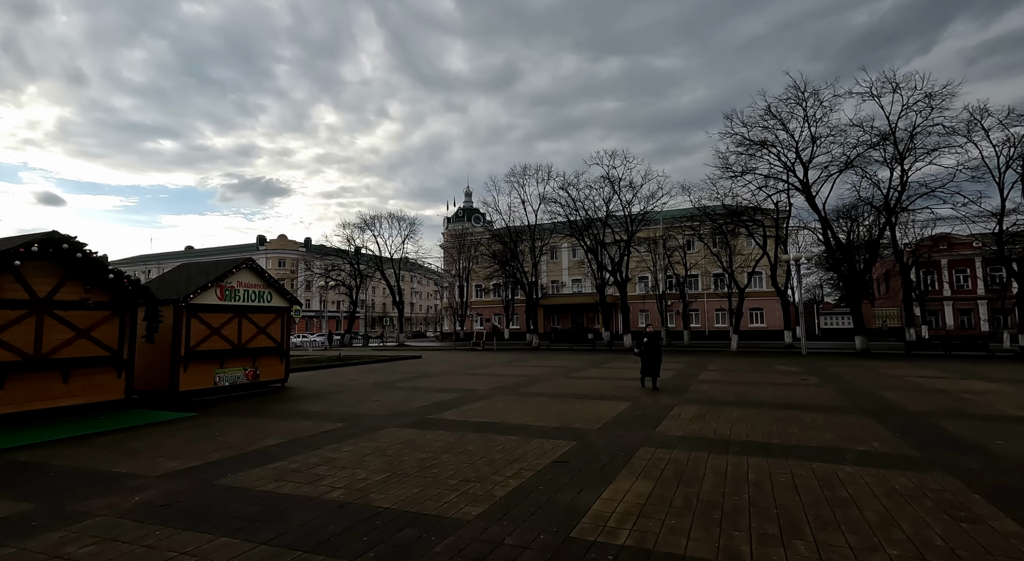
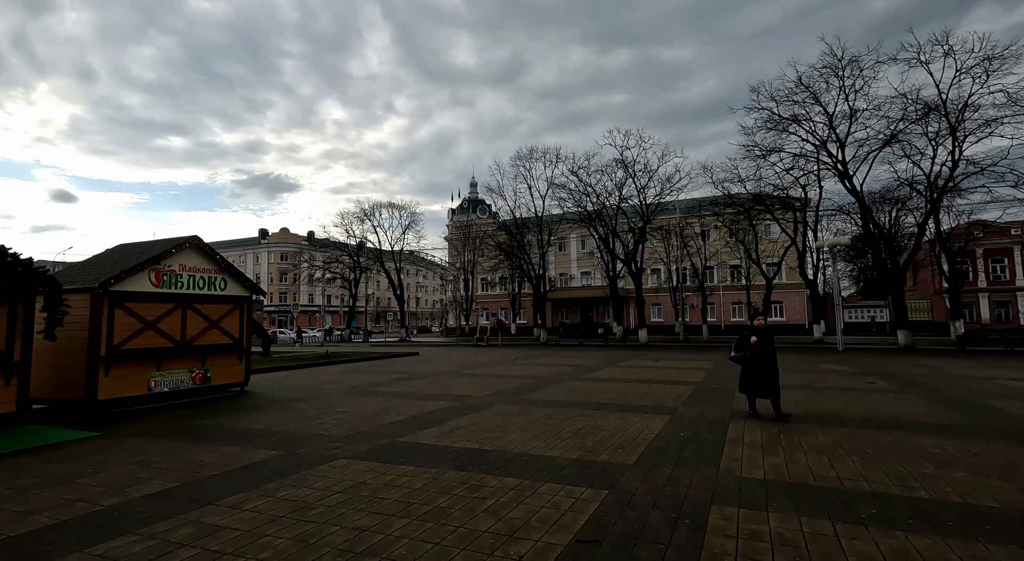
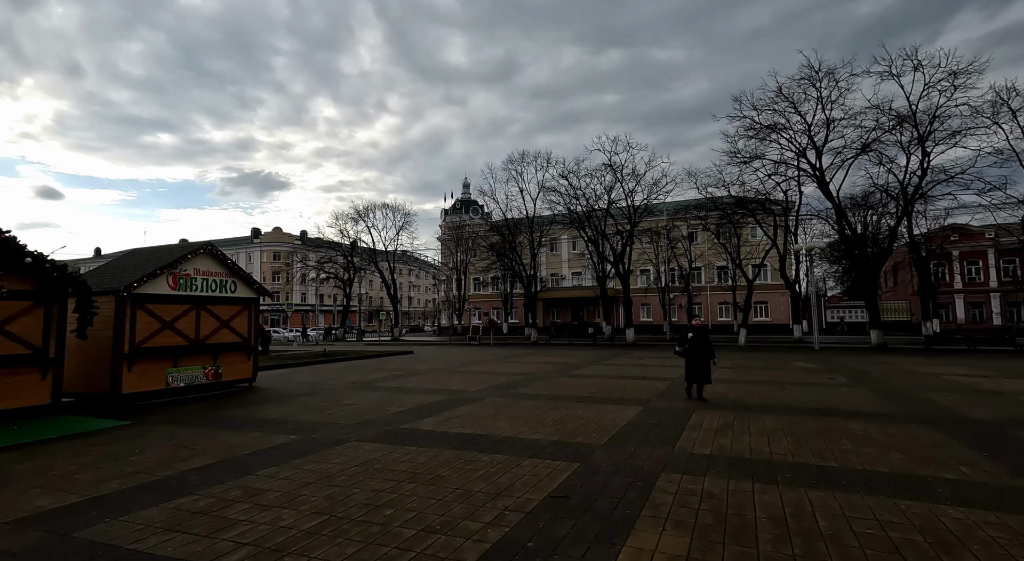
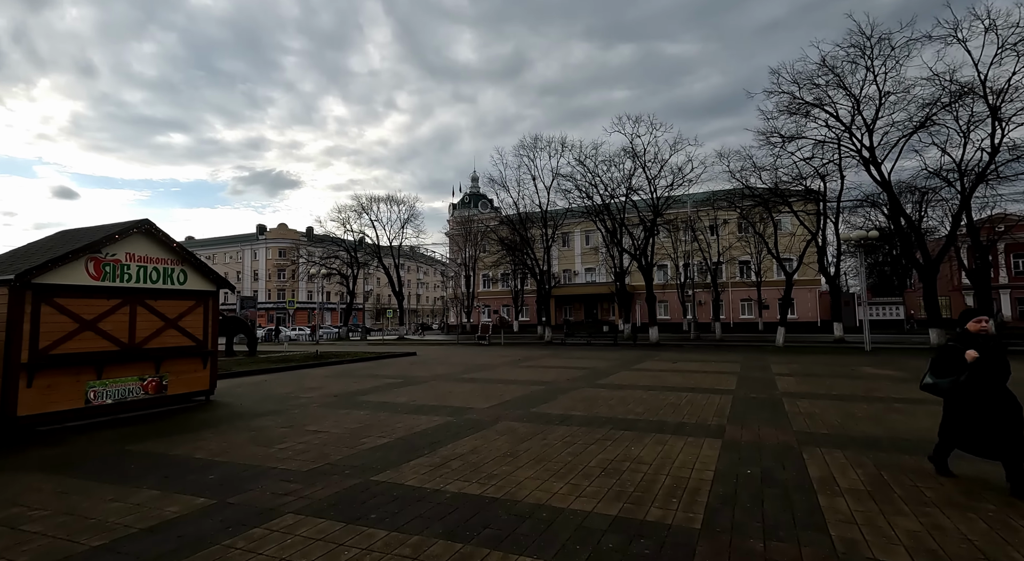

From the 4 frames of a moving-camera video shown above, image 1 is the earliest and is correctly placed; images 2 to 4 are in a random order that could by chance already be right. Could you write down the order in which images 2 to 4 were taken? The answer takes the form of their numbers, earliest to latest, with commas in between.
3, 2, 4
